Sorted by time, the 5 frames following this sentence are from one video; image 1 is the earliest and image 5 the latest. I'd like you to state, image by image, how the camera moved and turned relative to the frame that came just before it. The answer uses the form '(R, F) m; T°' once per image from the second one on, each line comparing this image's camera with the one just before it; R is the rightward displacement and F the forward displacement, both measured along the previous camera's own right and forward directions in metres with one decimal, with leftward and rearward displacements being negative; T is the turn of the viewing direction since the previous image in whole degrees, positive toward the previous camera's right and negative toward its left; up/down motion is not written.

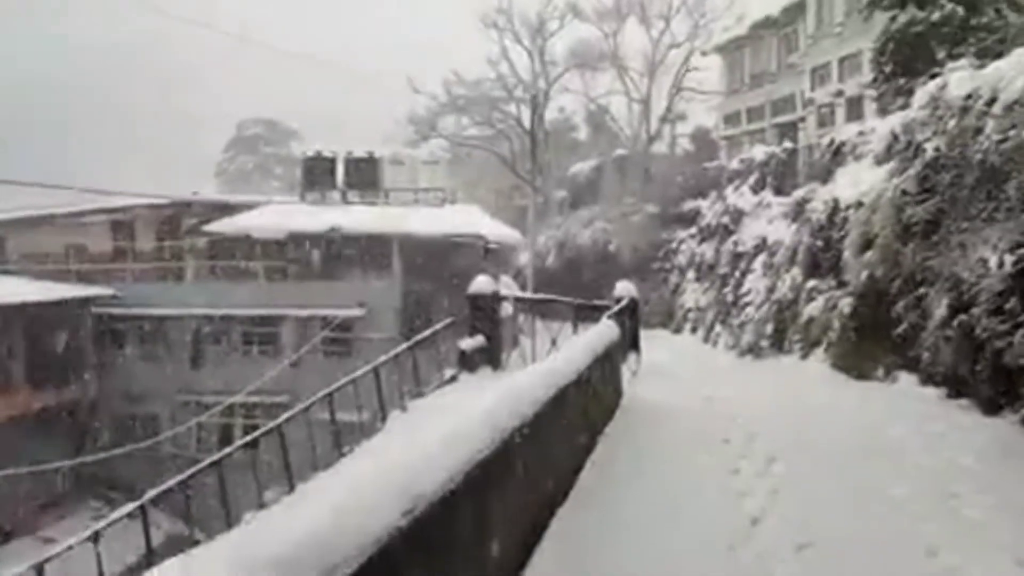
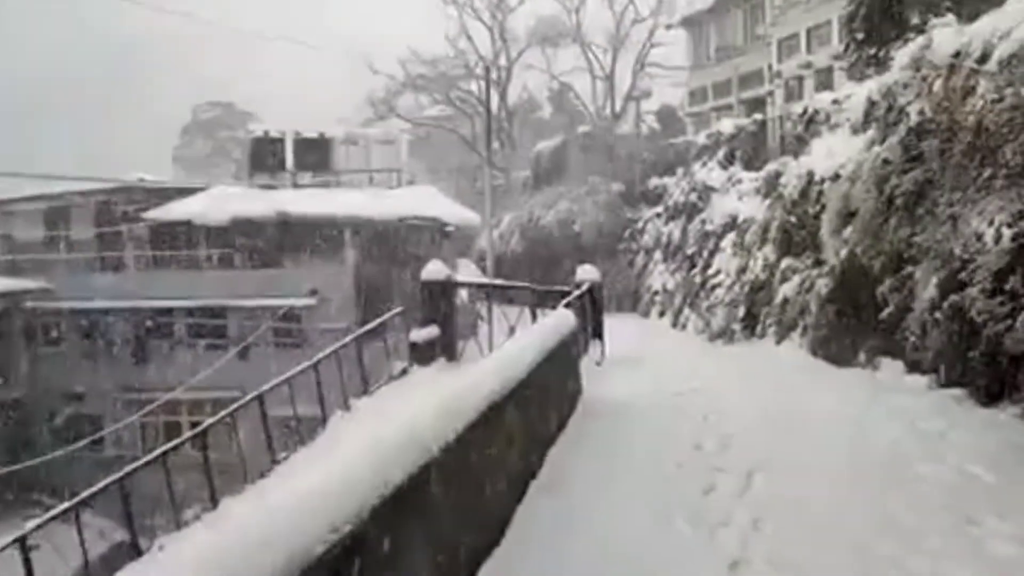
(+0.3, +1.2) m; +2°
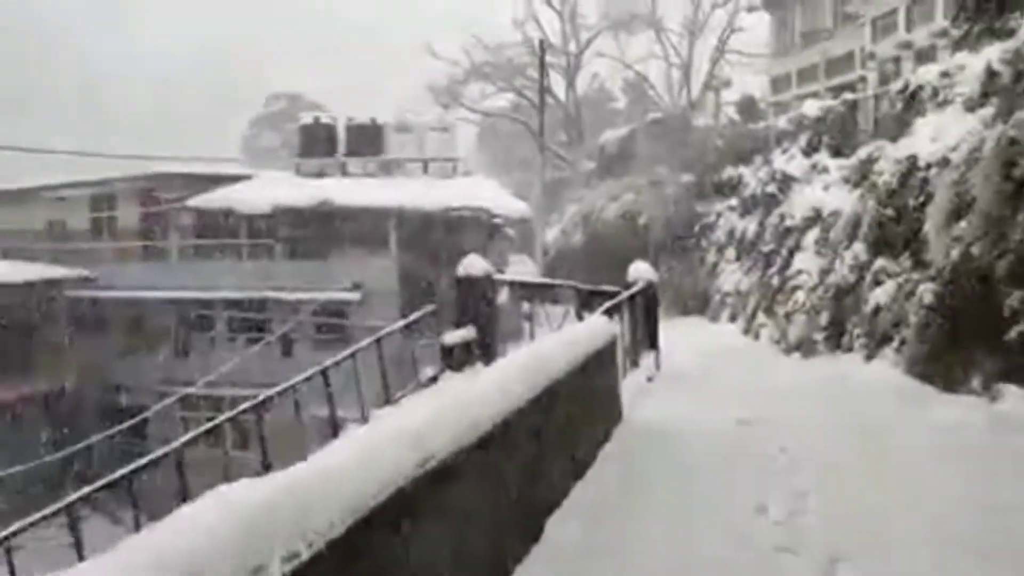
(+0.5, +1.9) m; -5°
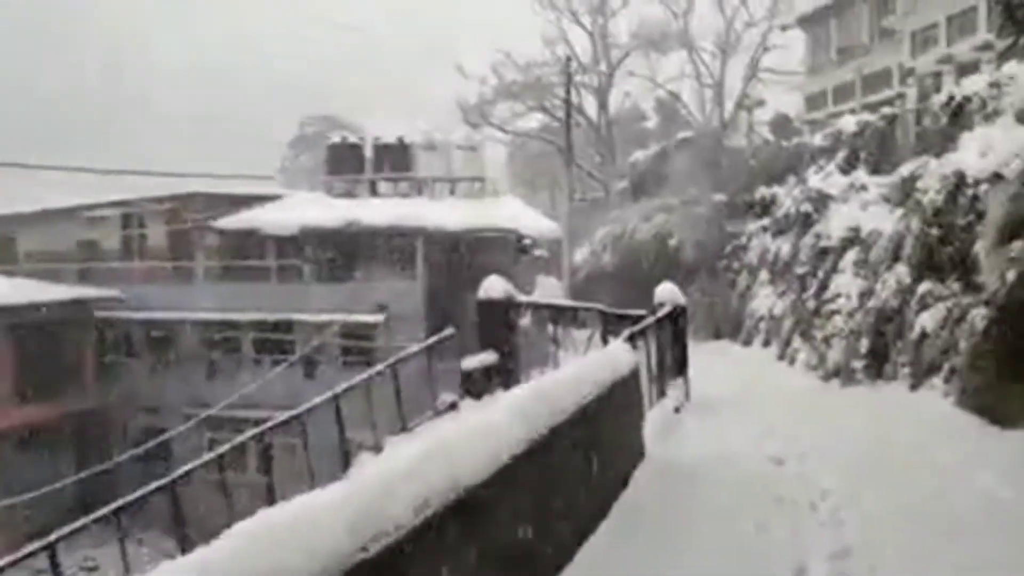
(+0.2, +0.6) m; -2°
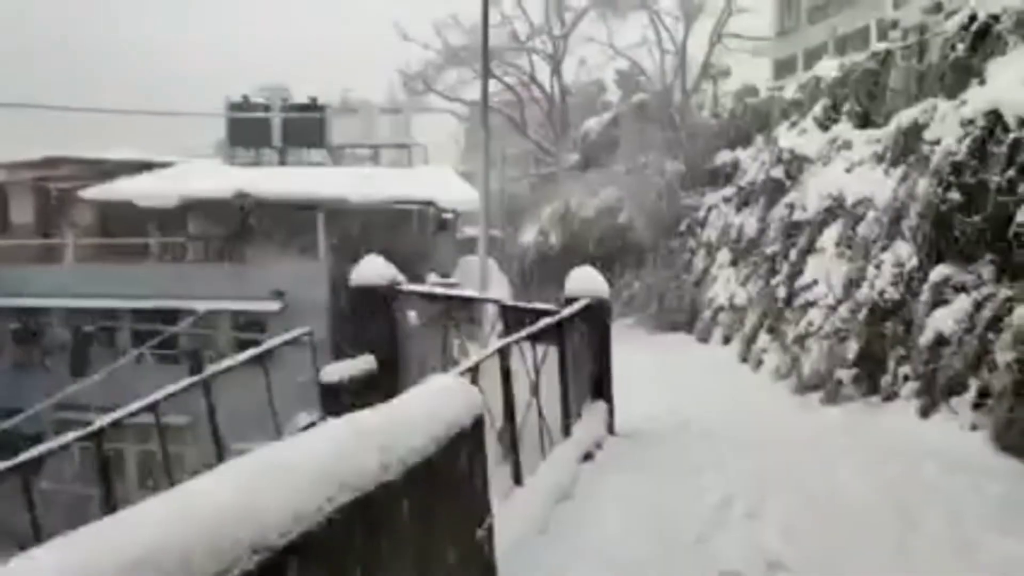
(+1.1, +3.4) m; +2°
